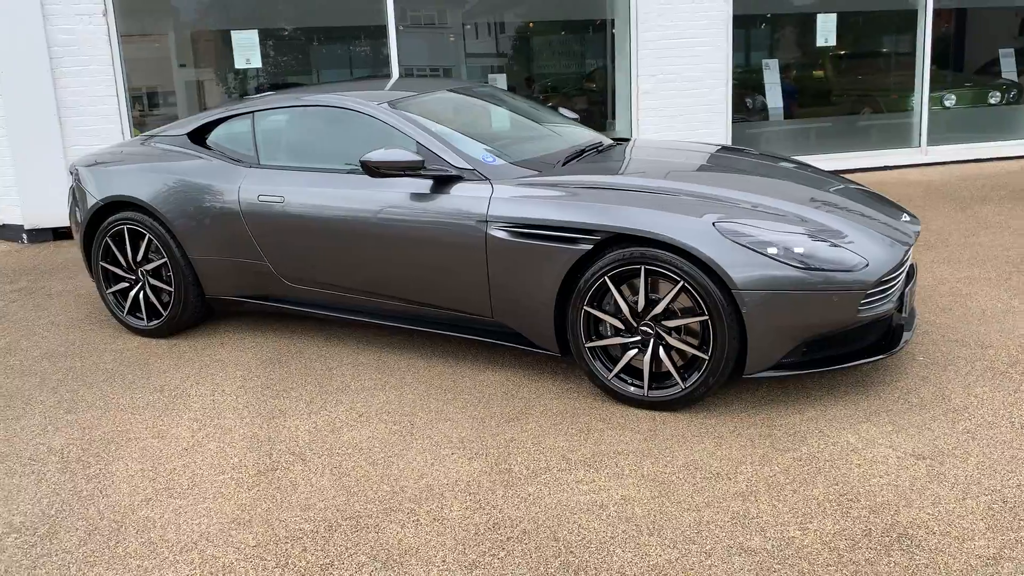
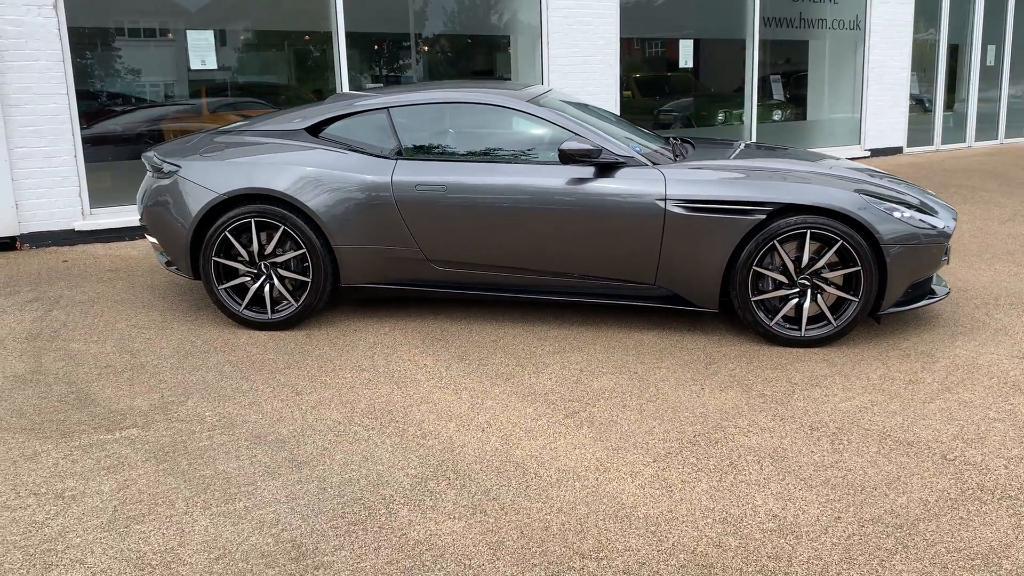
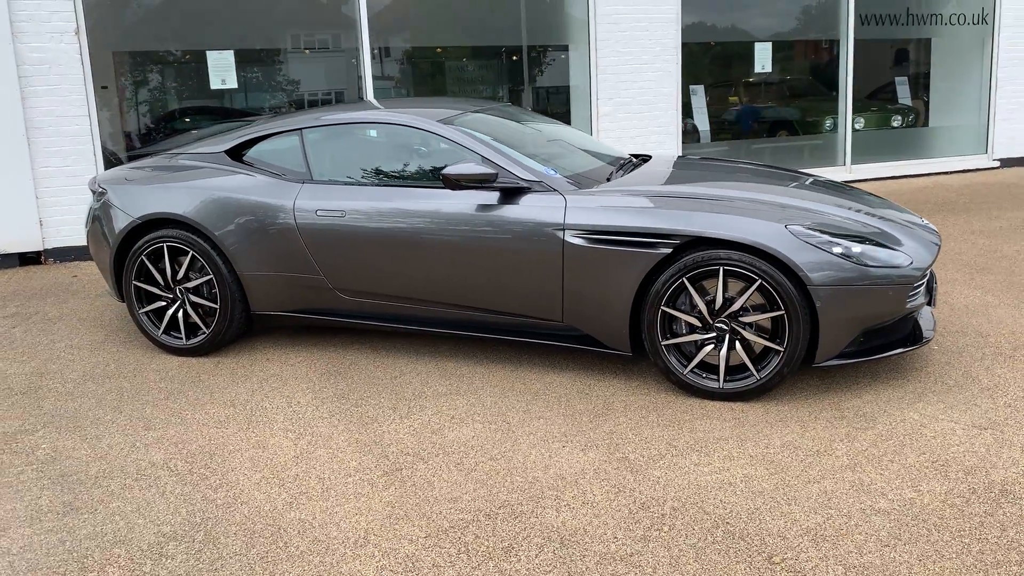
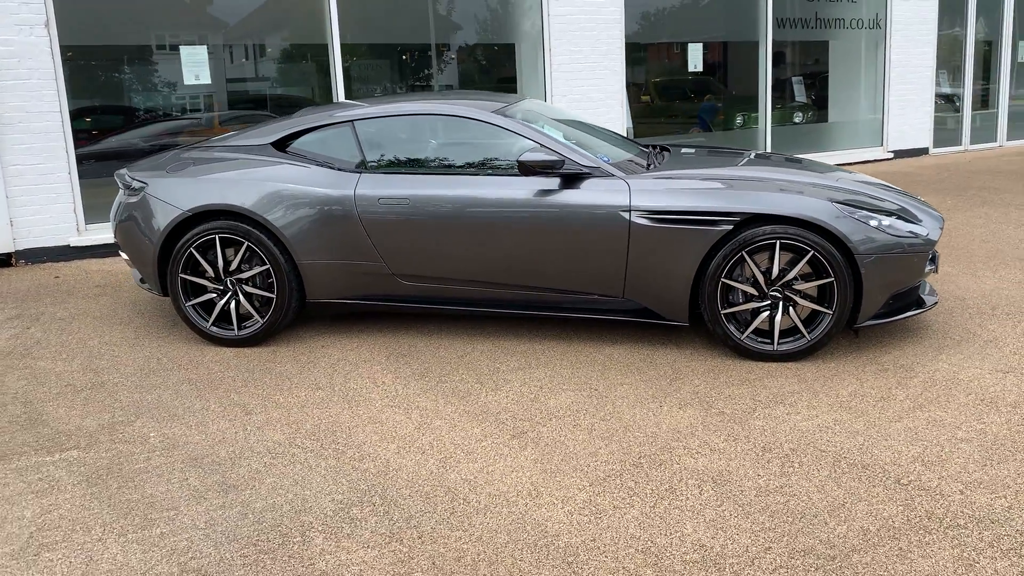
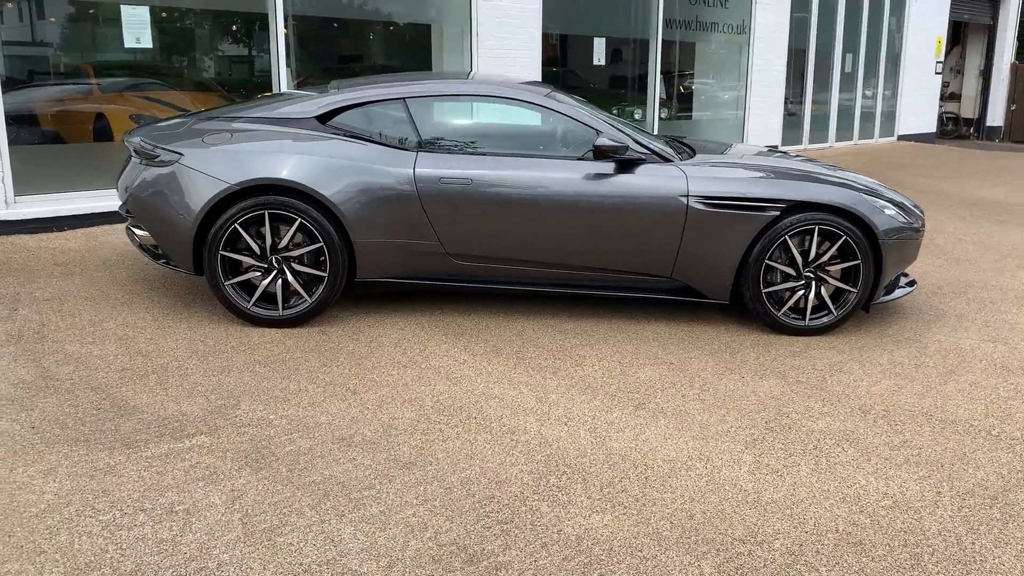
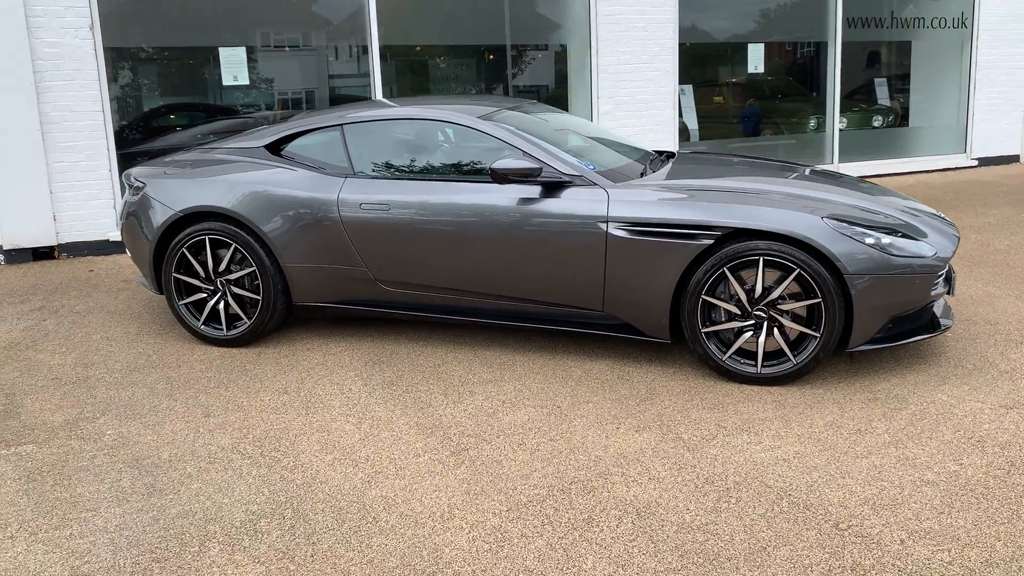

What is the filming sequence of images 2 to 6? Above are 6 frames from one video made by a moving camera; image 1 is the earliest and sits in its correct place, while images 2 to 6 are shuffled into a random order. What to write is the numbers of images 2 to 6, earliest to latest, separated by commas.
3, 6, 4, 2, 5
